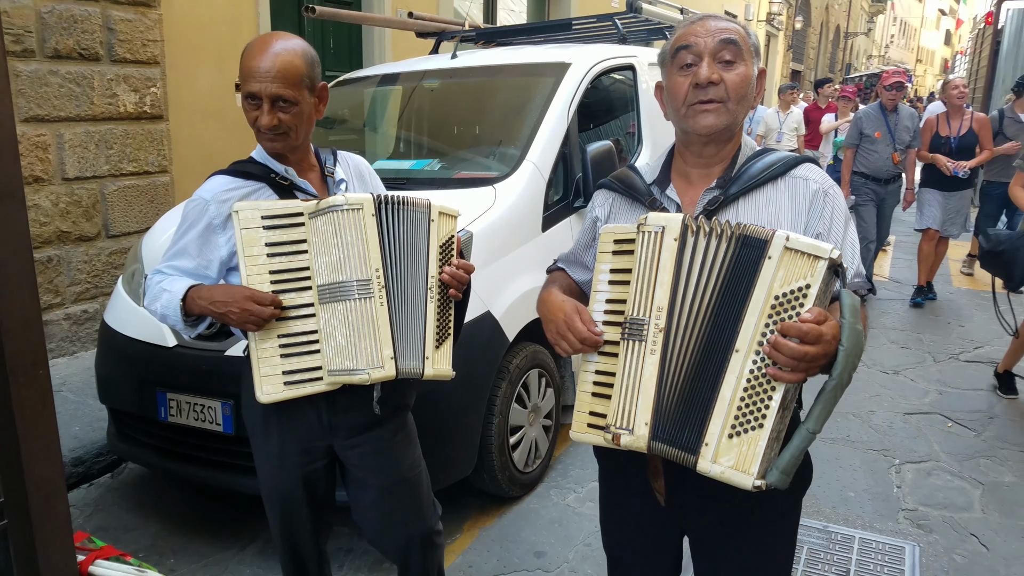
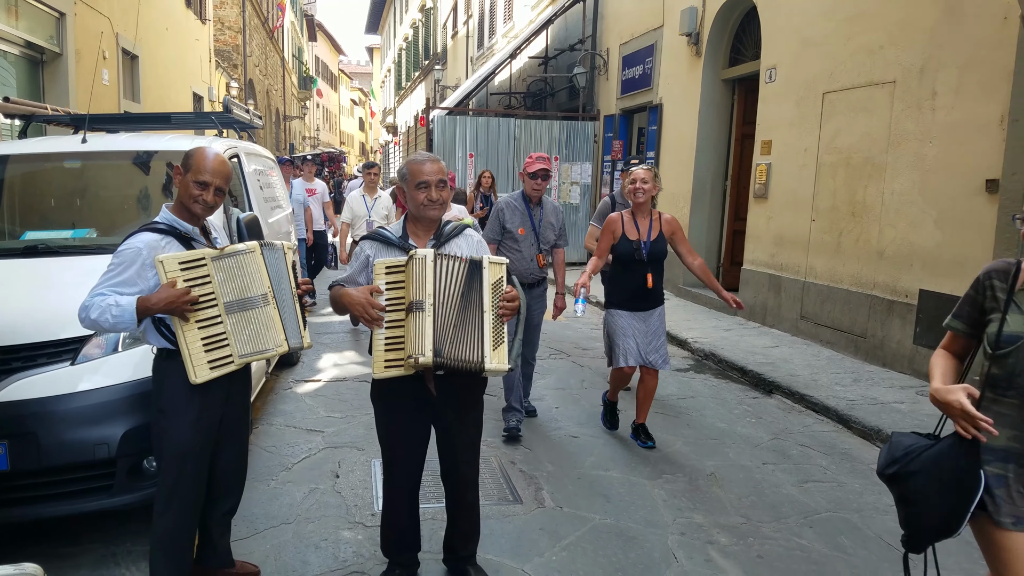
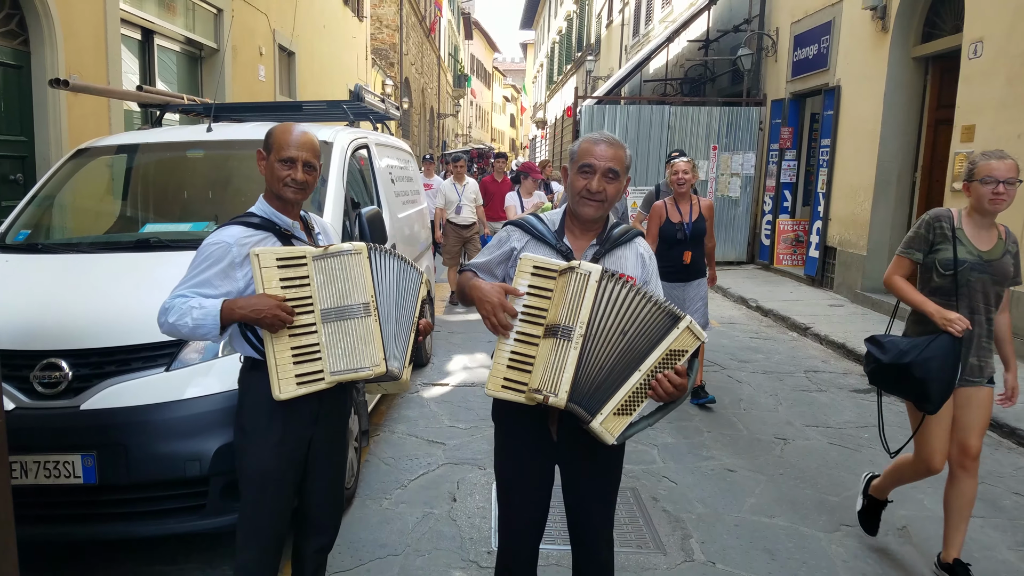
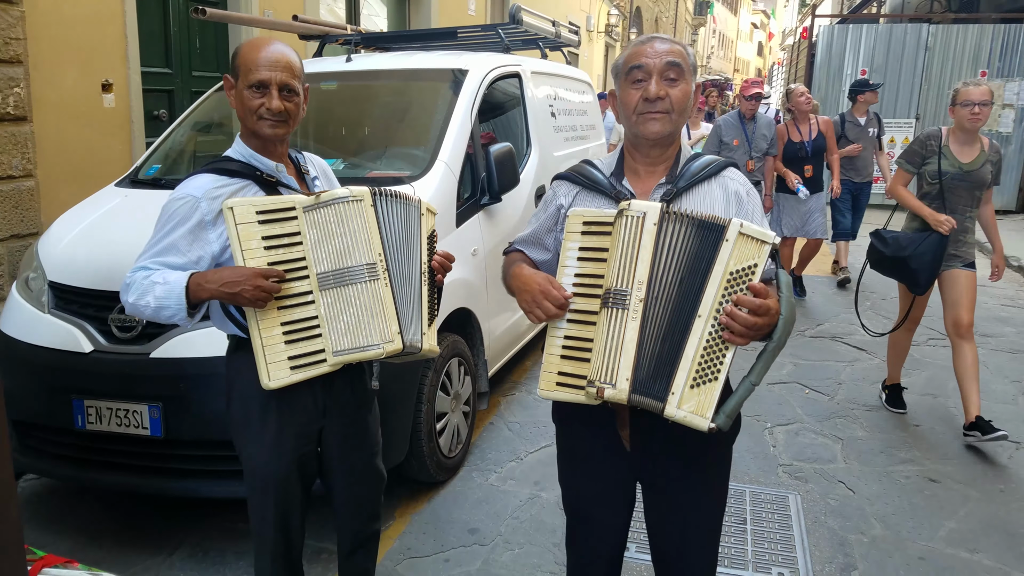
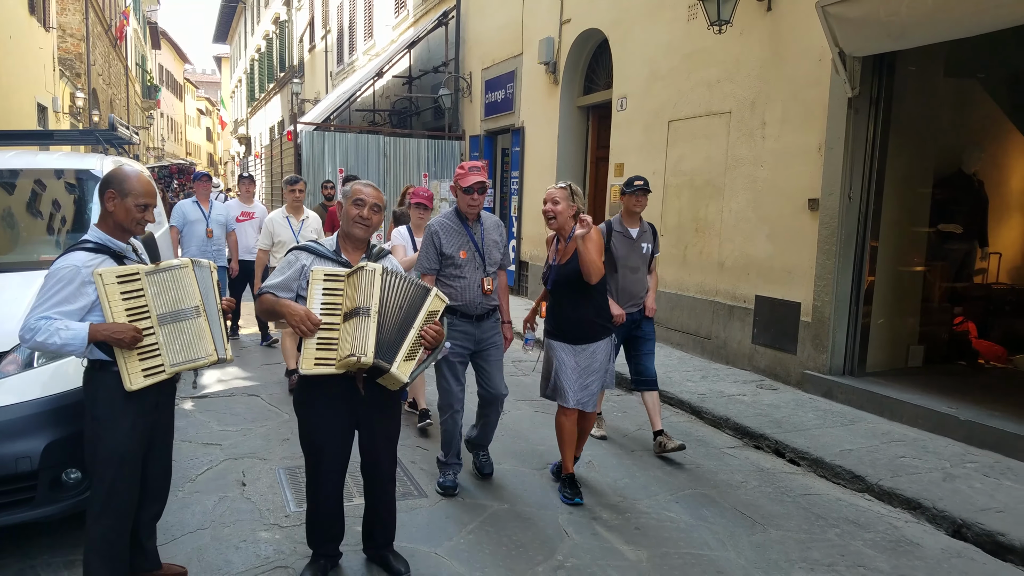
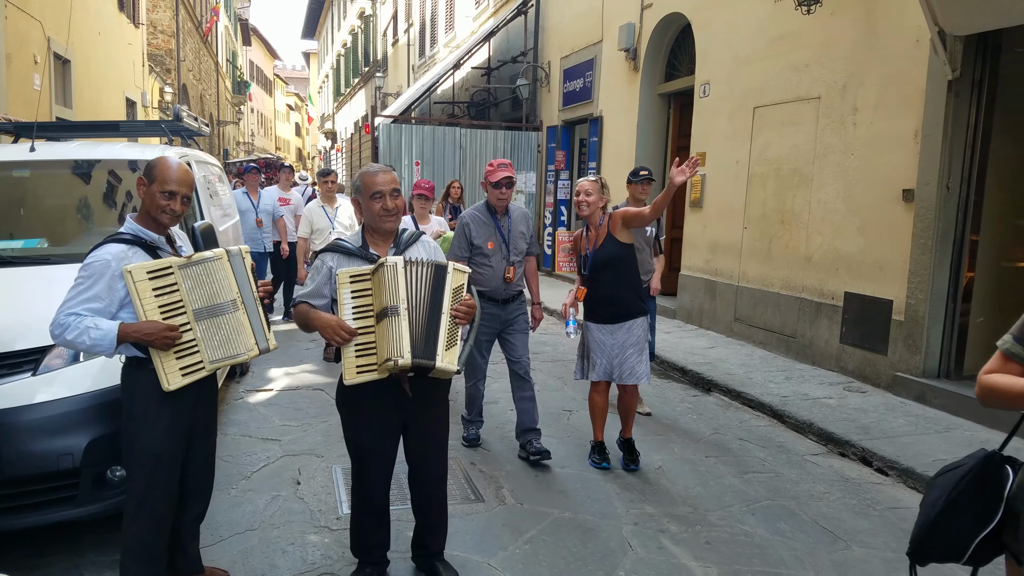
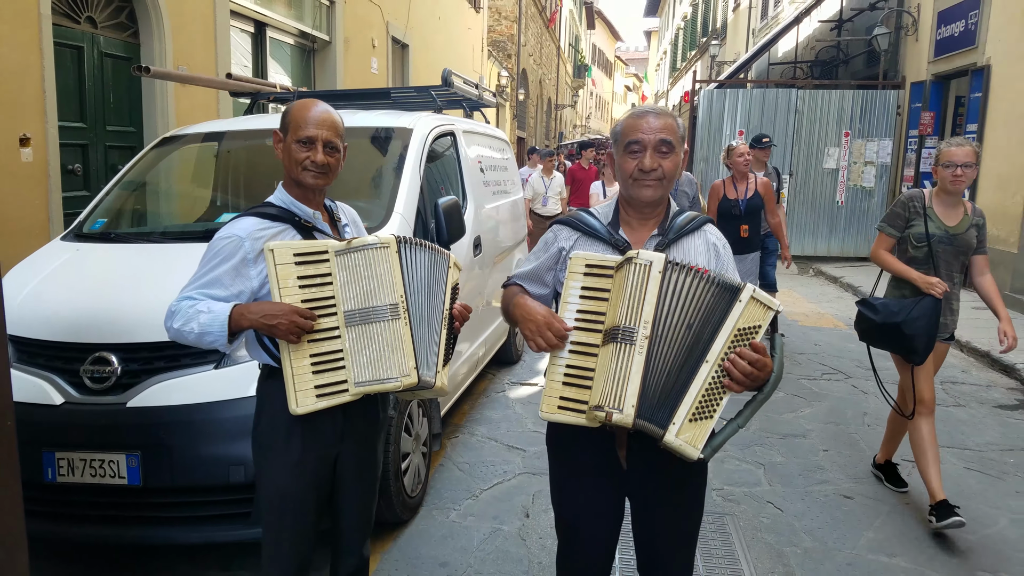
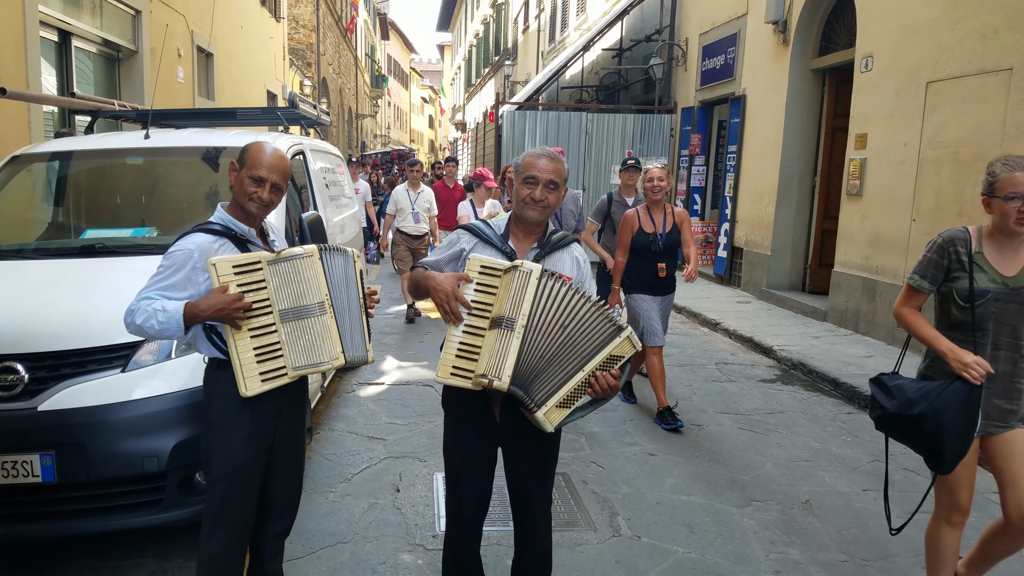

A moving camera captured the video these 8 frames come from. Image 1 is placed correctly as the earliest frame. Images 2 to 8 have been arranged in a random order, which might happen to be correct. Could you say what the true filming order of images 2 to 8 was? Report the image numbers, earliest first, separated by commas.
4, 7, 3, 8, 2, 6, 5
